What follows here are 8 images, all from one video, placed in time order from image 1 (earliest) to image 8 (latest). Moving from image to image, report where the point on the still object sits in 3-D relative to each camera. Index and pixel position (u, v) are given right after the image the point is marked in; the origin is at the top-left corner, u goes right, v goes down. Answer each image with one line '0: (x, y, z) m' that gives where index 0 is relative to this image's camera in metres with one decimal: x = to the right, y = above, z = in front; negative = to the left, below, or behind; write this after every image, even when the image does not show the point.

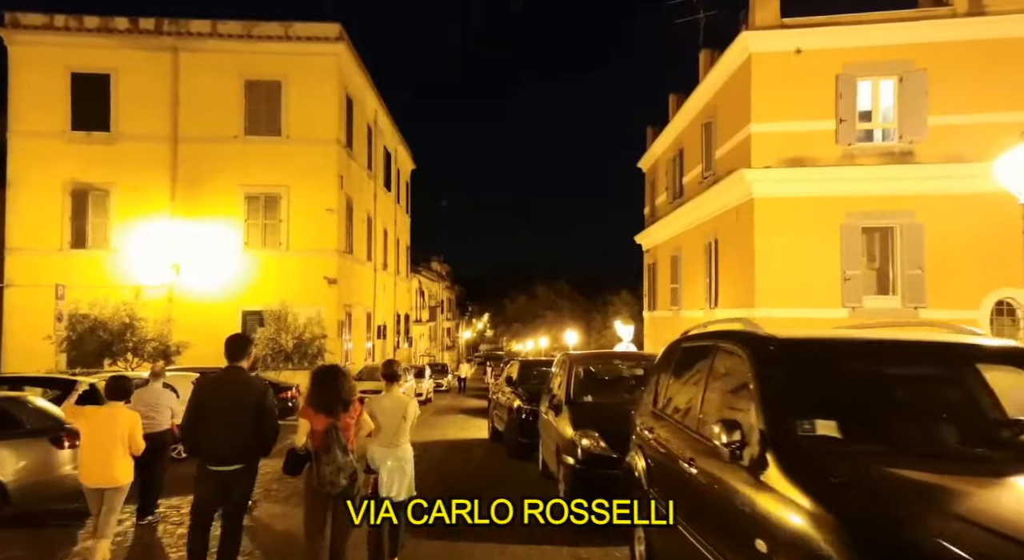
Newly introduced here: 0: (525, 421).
0: (+0.2, -2.4, +12.5) m
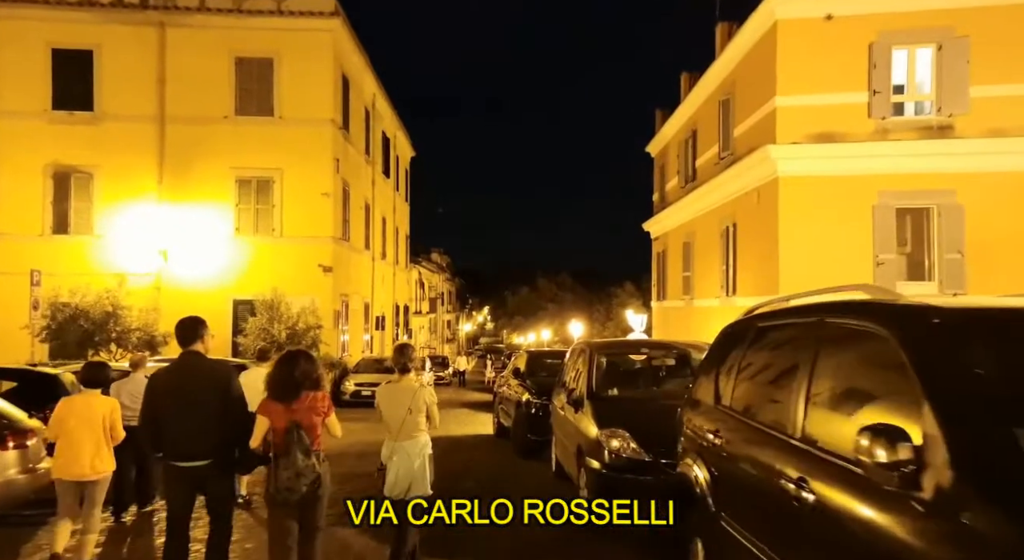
0: (+0.3, -2.2, +11.4) m
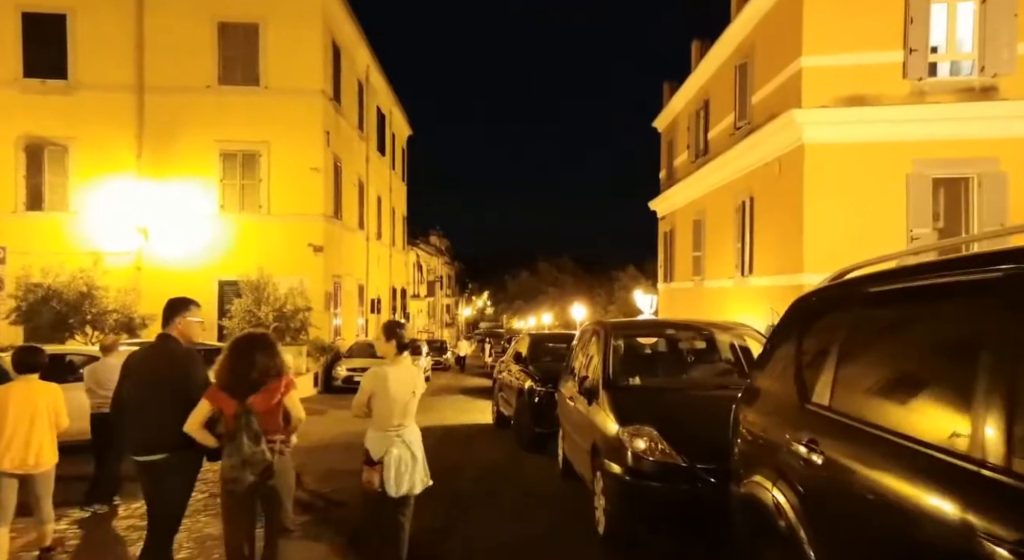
0: (+0.4, -1.8, +10.4) m
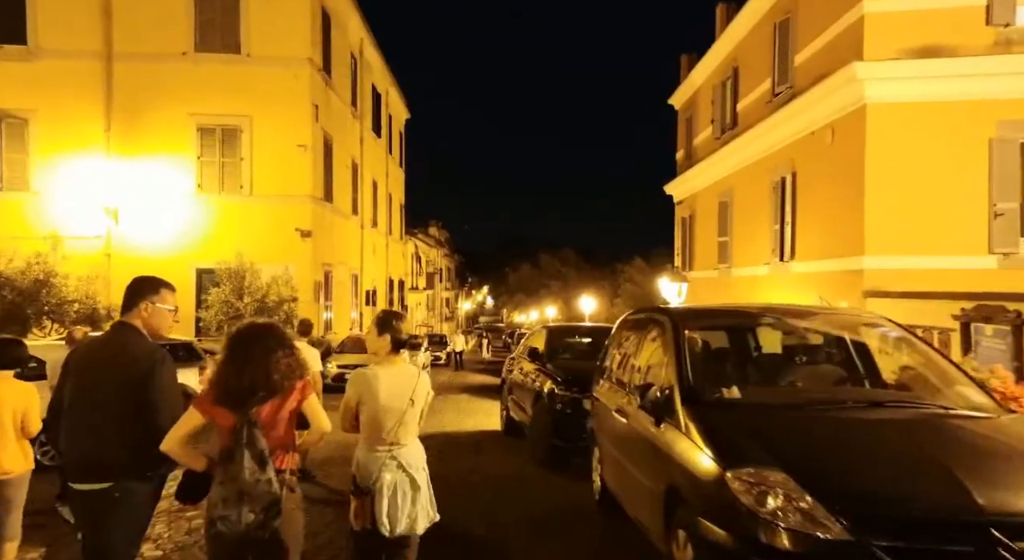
0: (+0.5, -1.6, +8.5) m
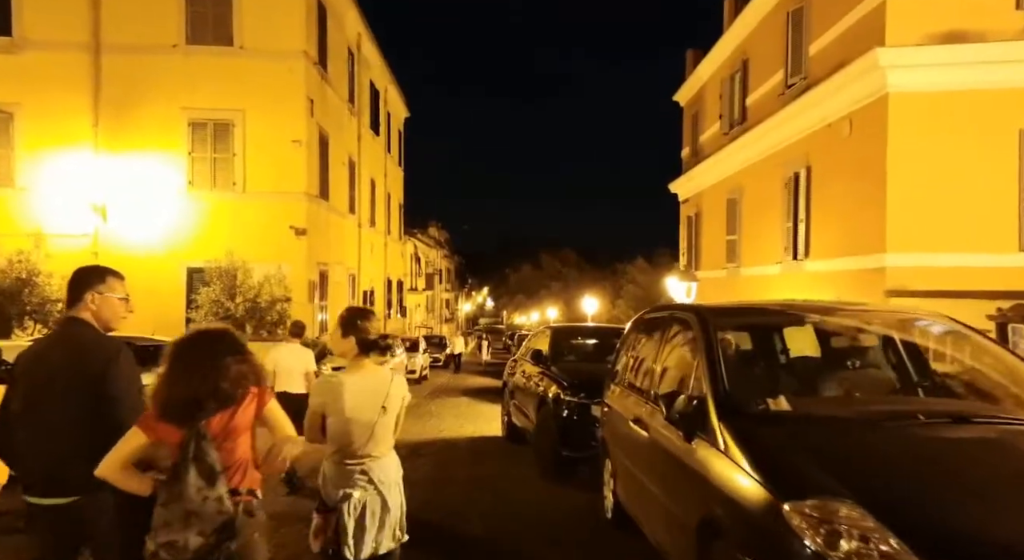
0: (+0.6, -1.6, +8.0) m
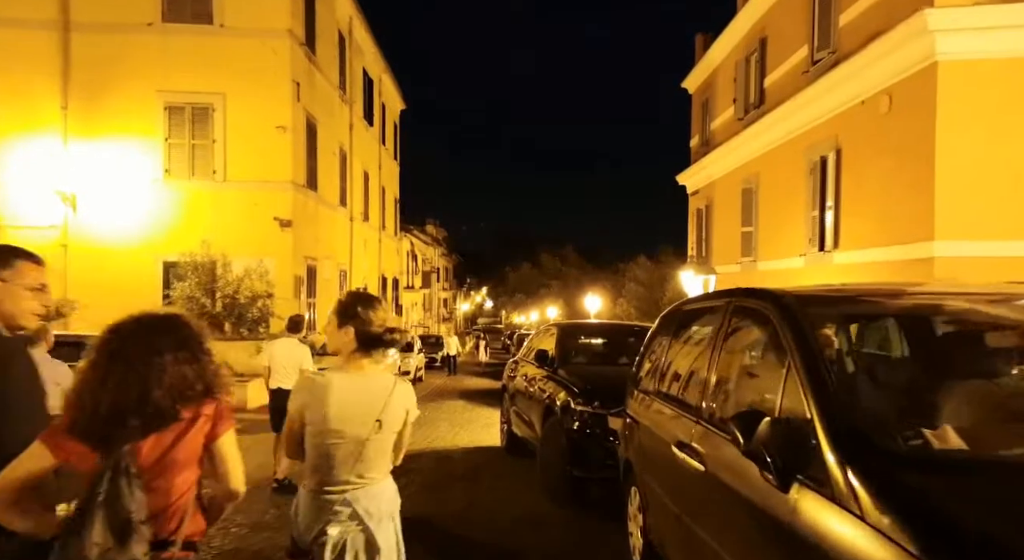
0: (+0.6, -1.5, +6.8) m
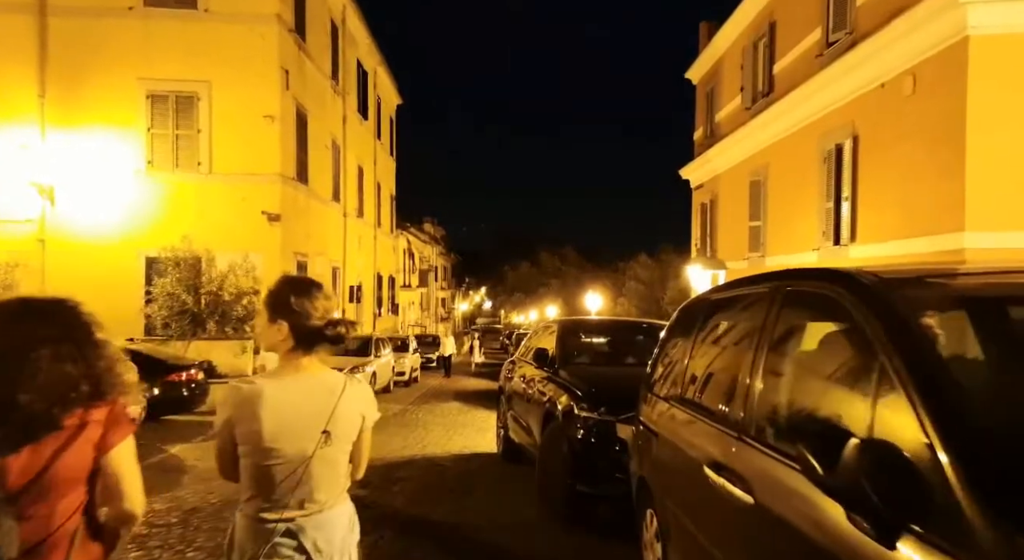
0: (+0.6, -1.4, +6.1) m
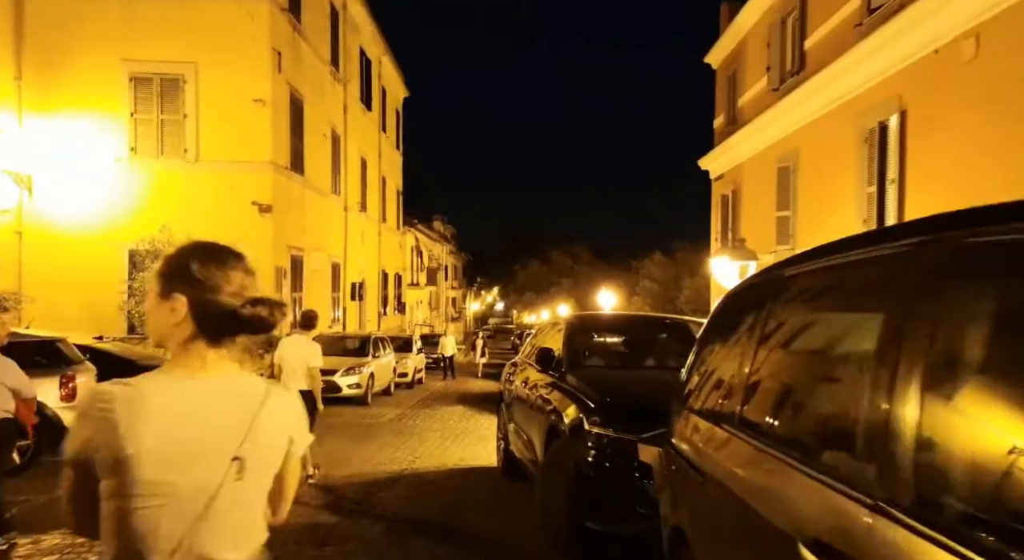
0: (+0.5, -1.3, +4.9) m
